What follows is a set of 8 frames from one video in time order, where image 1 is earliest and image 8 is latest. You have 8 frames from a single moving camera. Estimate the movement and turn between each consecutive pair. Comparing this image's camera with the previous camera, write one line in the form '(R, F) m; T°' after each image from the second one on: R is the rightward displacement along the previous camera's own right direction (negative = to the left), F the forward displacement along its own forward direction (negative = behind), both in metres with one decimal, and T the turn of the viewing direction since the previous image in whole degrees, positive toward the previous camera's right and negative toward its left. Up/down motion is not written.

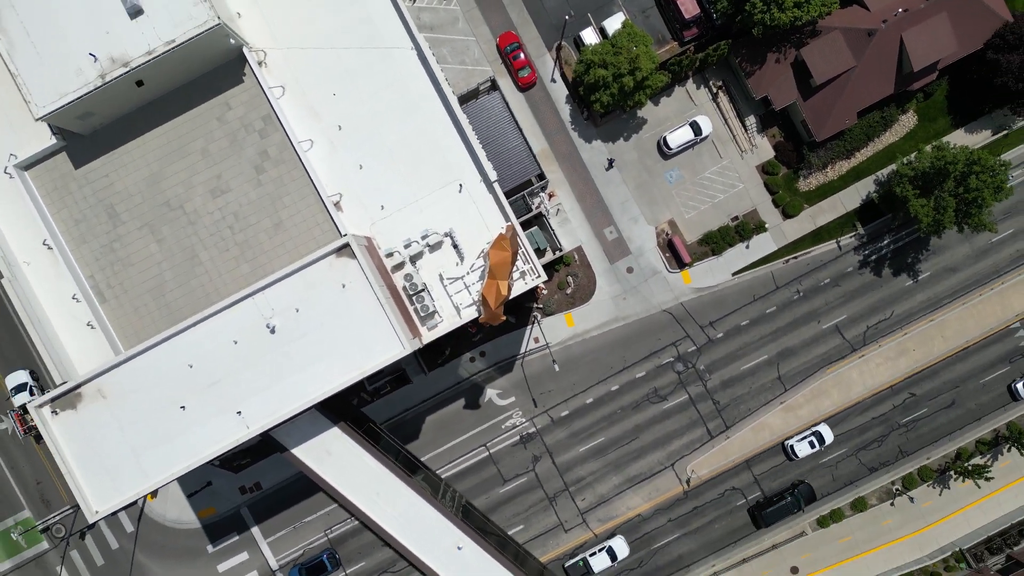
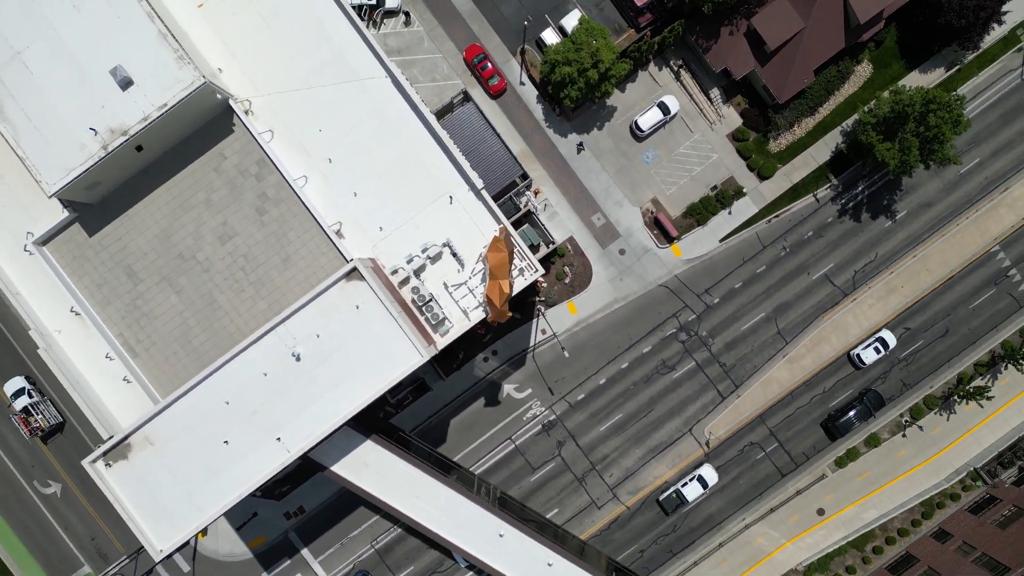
(-0.1, -2.2) m; 0°
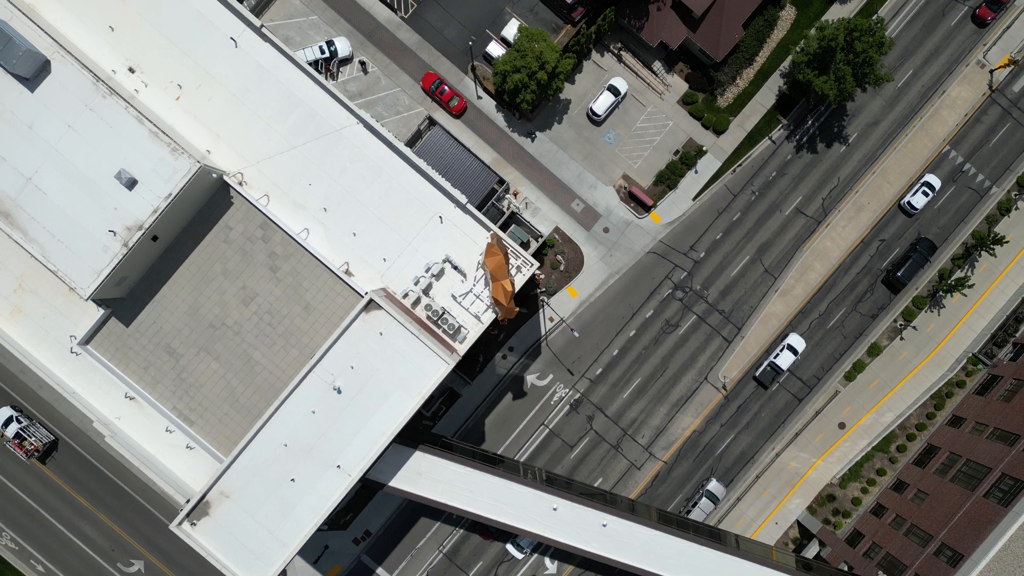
(-0.1, -3.5) m; 0°
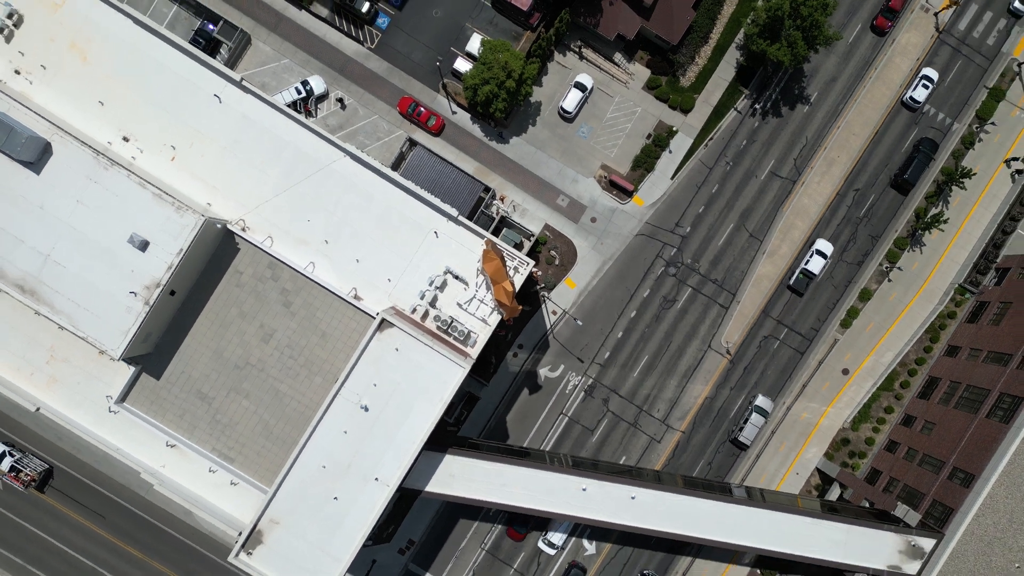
(0.0, -2.3) m; 0°
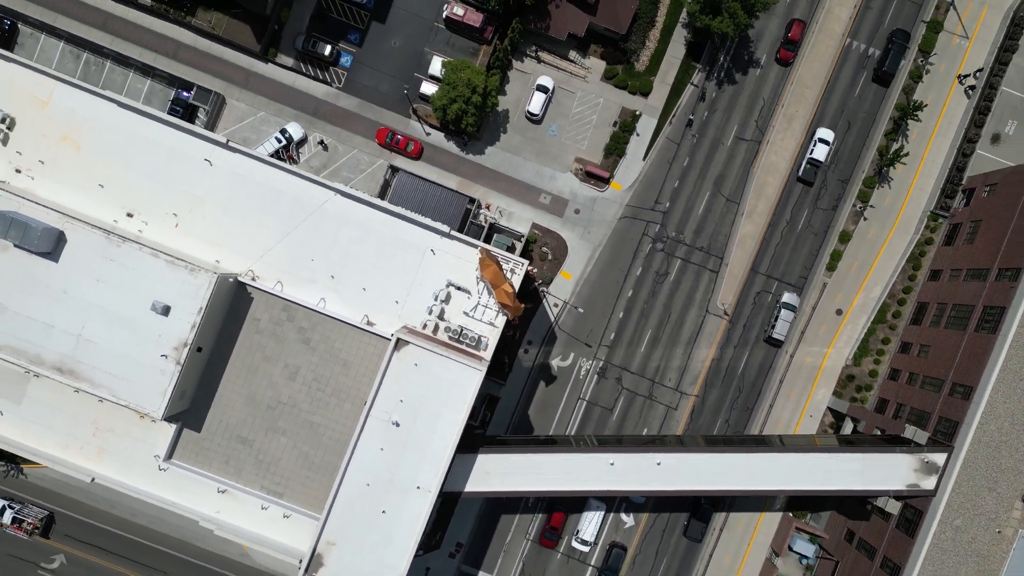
(0.0, -2.7) m; 0°
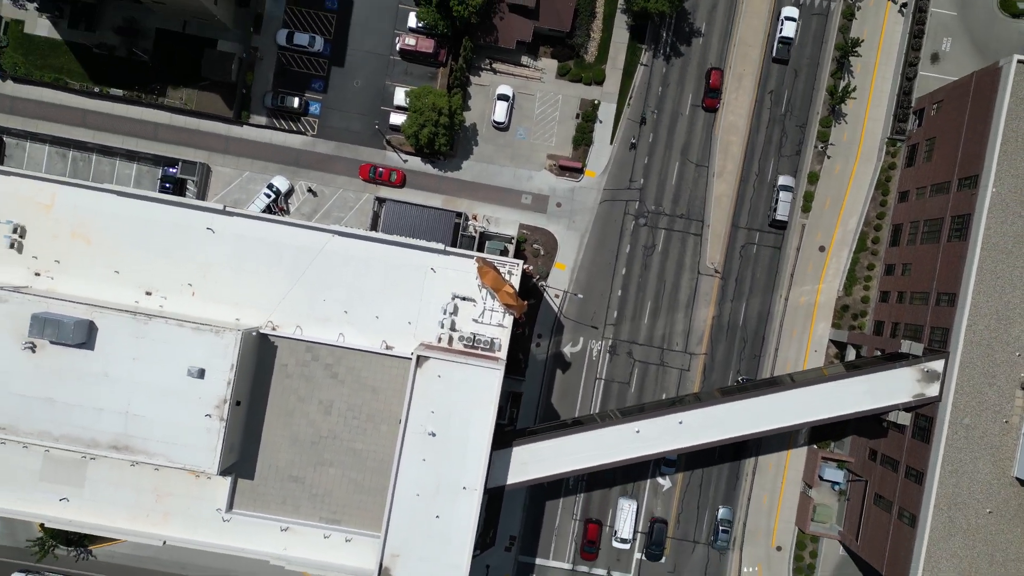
(0.0, -3.1) m; 0°
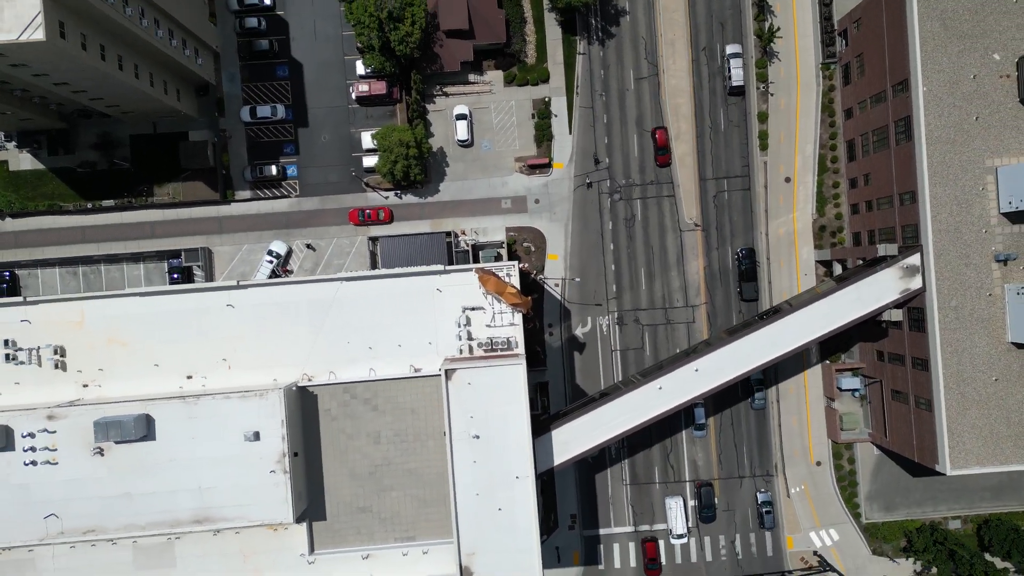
(0.0, -3.9) m; 0°
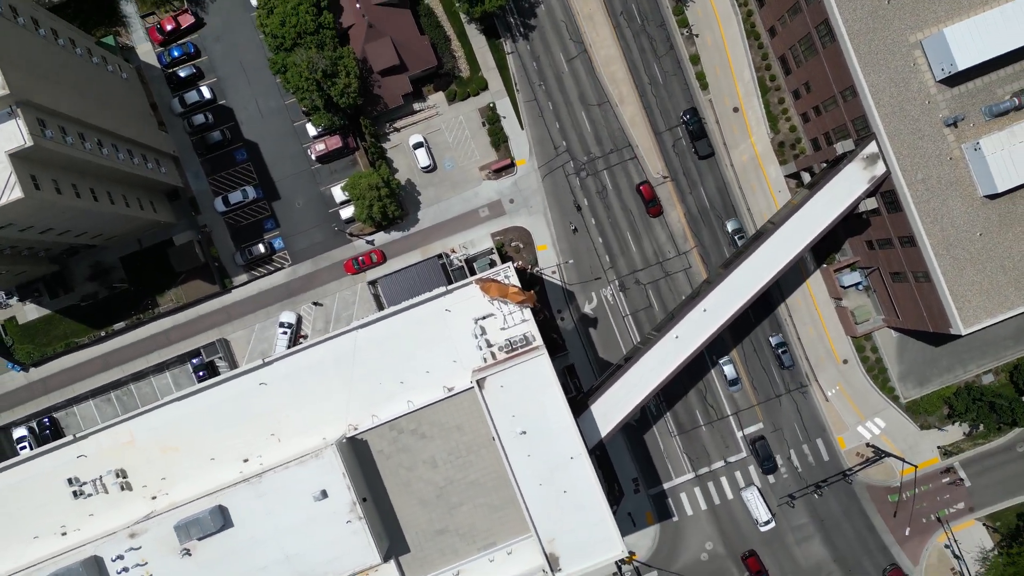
(0.0, -2.7) m; 0°
